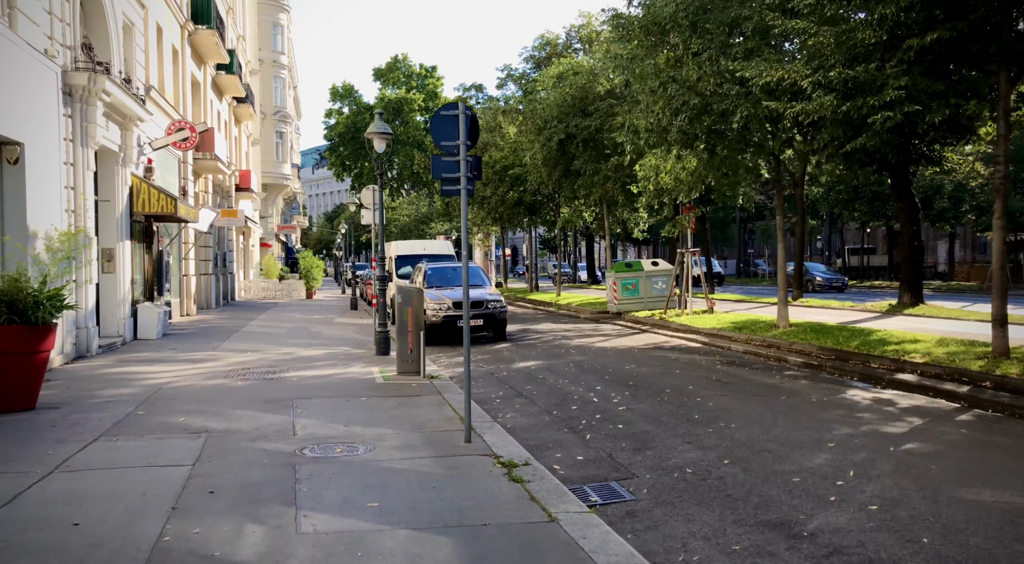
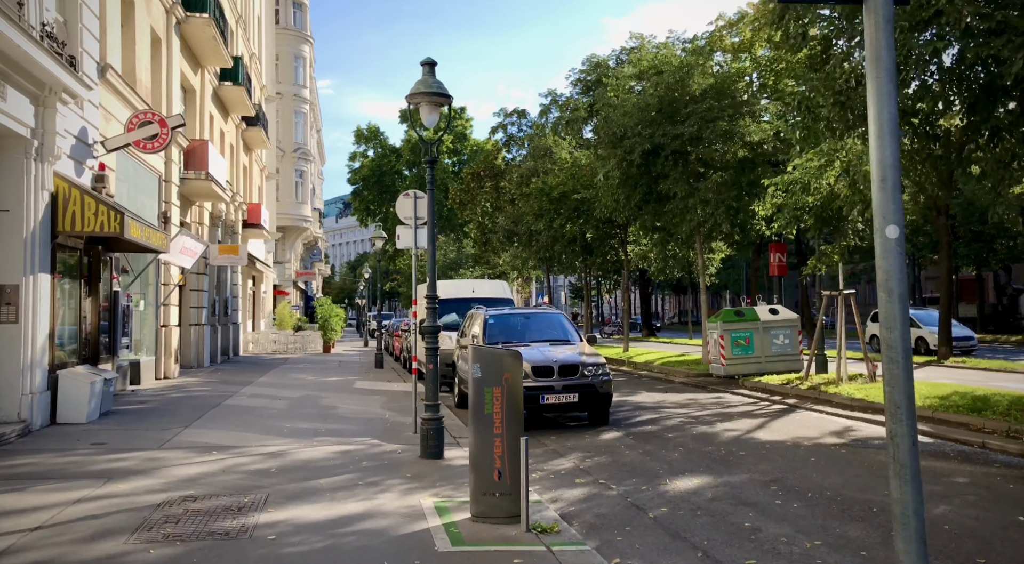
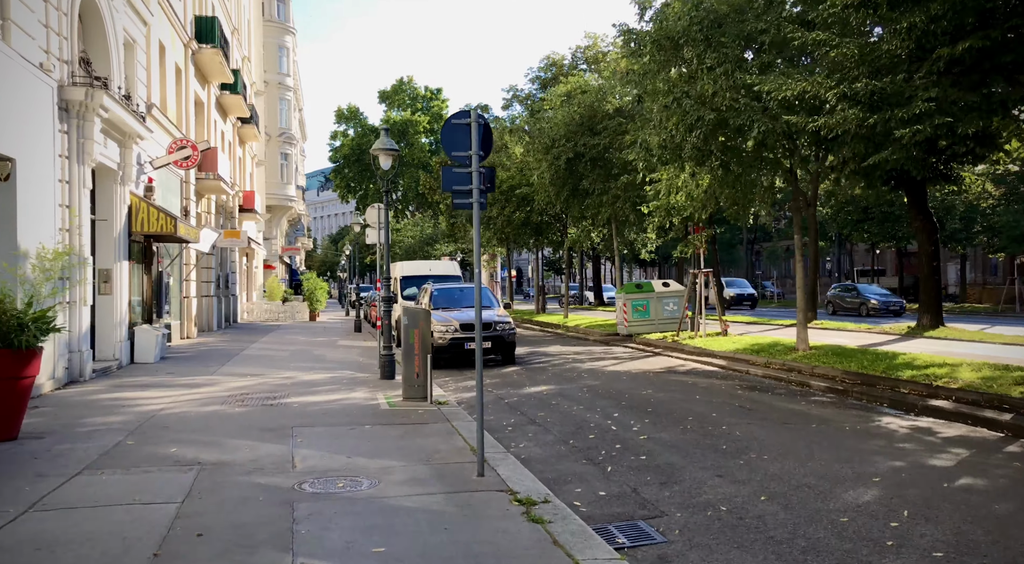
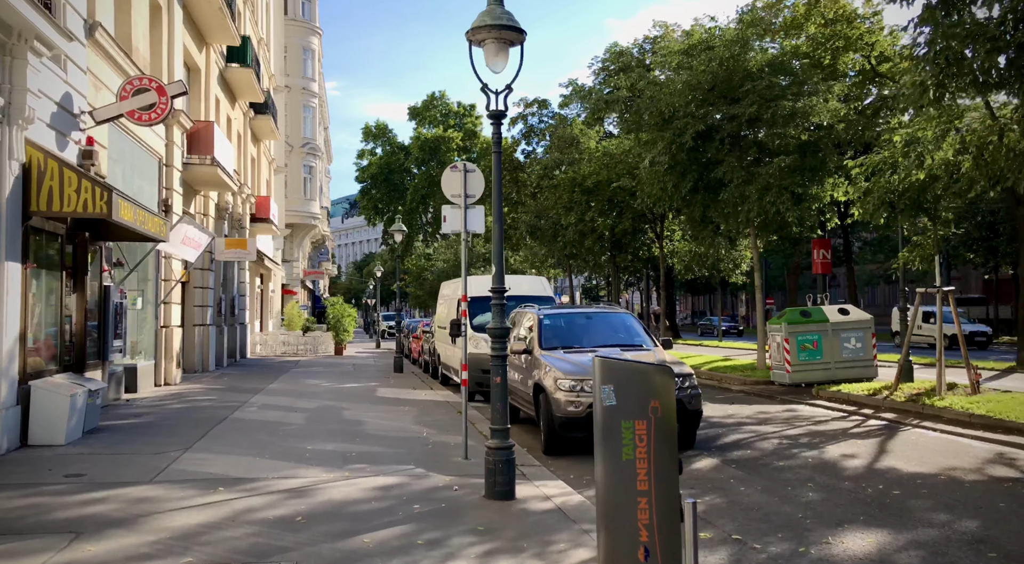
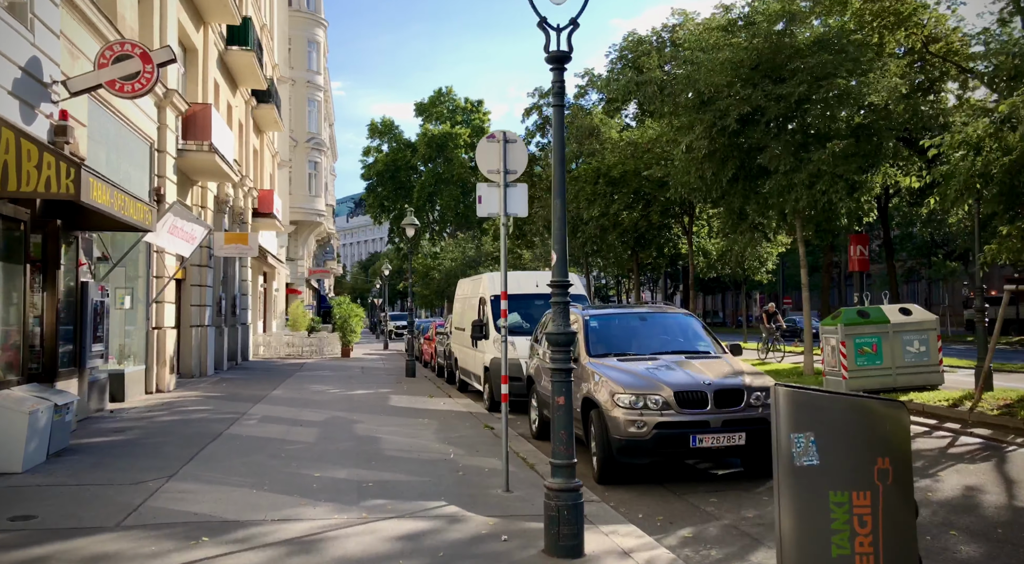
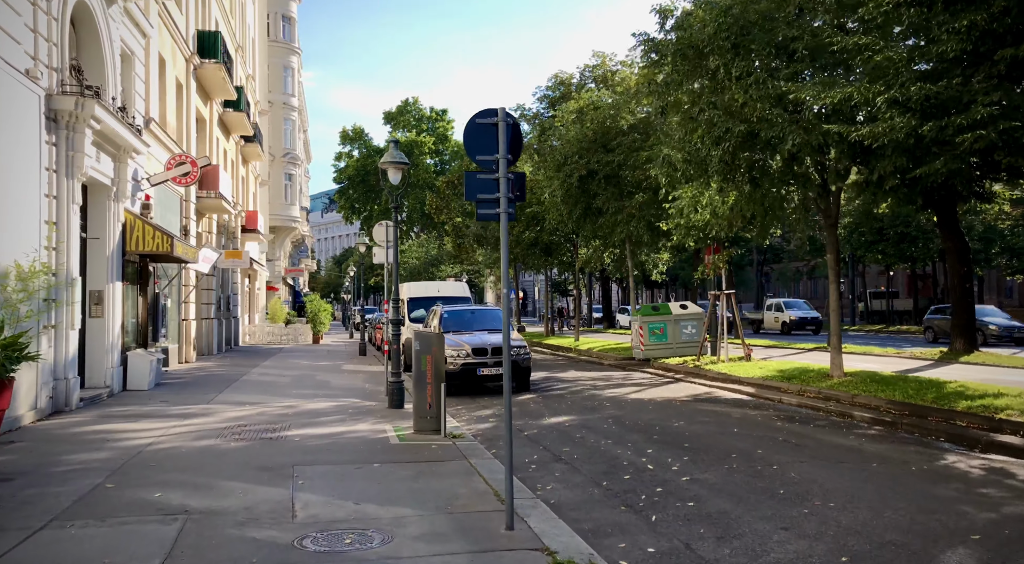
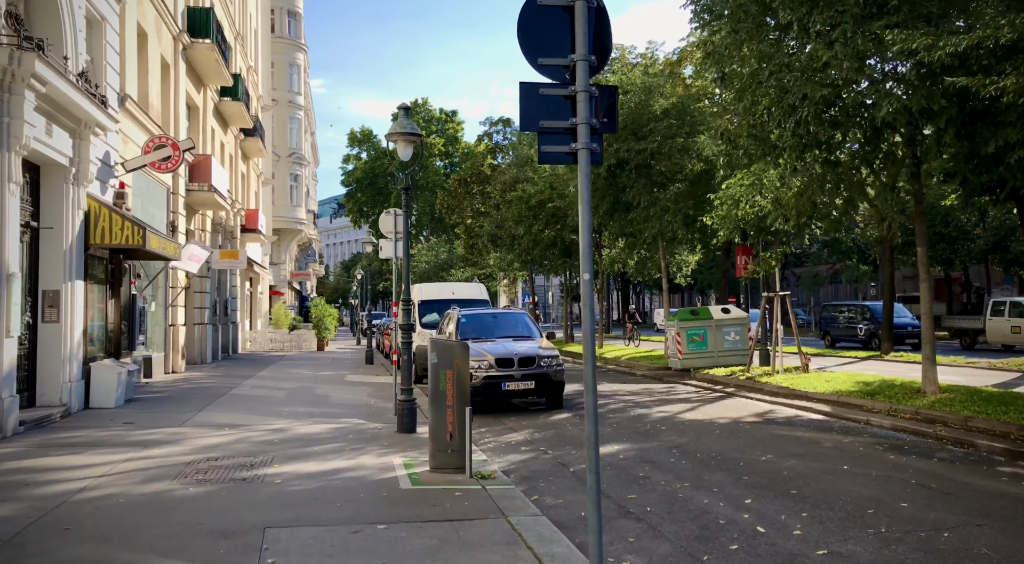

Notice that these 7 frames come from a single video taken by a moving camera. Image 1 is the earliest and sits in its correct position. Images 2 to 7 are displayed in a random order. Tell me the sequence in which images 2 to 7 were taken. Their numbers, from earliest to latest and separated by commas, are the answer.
3, 6, 7, 2, 4, 5
